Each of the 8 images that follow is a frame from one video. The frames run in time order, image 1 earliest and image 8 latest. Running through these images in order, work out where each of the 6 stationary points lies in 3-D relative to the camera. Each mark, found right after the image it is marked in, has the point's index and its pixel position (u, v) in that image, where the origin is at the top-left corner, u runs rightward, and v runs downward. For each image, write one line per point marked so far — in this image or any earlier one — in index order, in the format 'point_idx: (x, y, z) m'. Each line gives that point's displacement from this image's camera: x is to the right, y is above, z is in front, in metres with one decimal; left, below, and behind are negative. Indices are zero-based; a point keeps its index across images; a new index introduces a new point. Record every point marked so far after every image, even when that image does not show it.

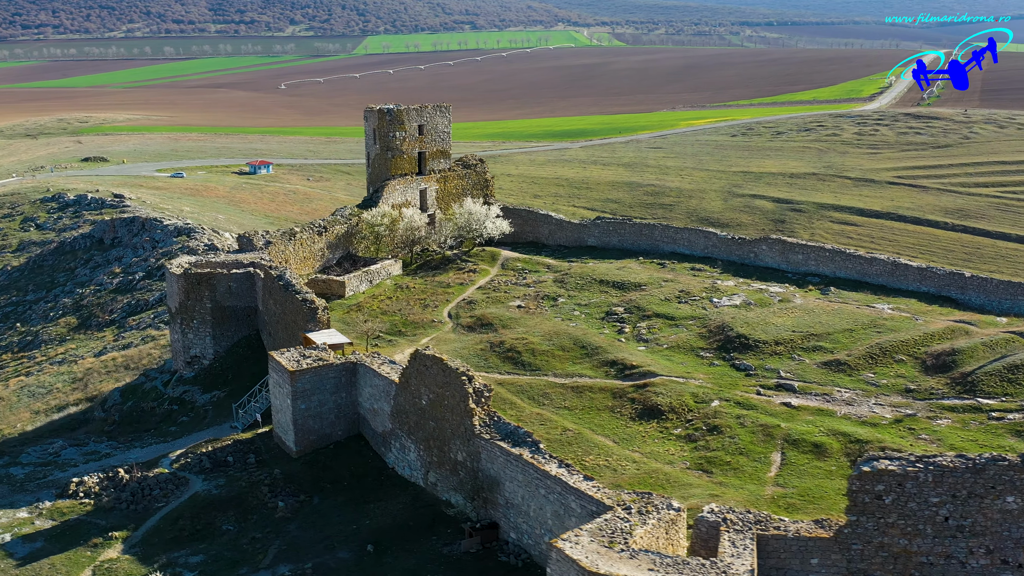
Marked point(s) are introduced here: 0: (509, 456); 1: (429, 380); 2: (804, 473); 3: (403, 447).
0: (-0.1, -2.5, +17.0) m
1: (-1.3, -1.5, +18.7) m
2: (+4.7, -3.0, +18.5) m
3: (-1.9, -2.7, +19.9) m
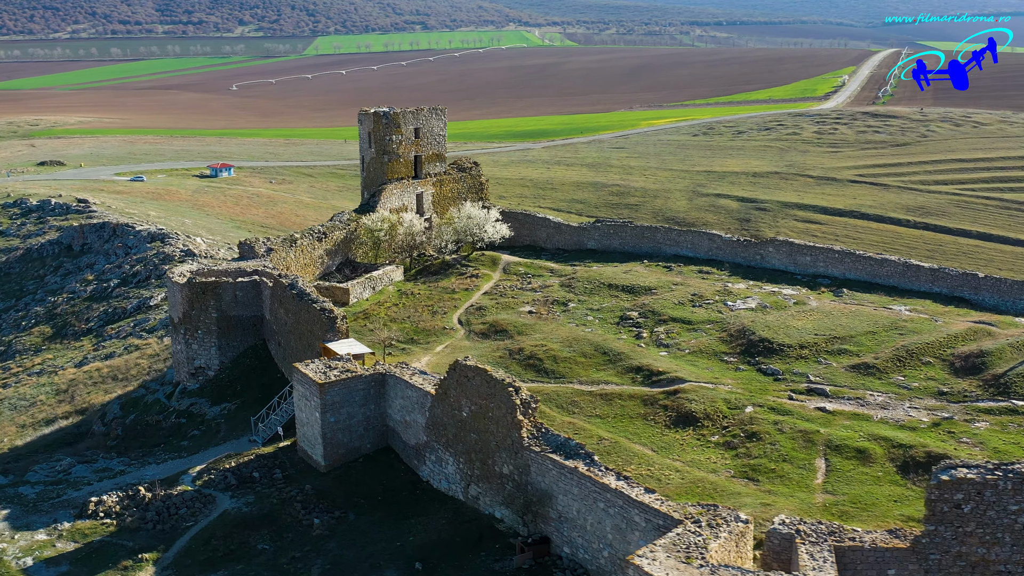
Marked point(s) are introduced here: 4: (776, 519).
0: (+0.7, -2.6, +16.6) m
1: (-0.6, -1.6, +18.3) m
2: (+5.4, -3.0, +18.3) m
3: (-1.2, -2.9, +19.4) m
4: (+3.8, -3.3, +16.0) m
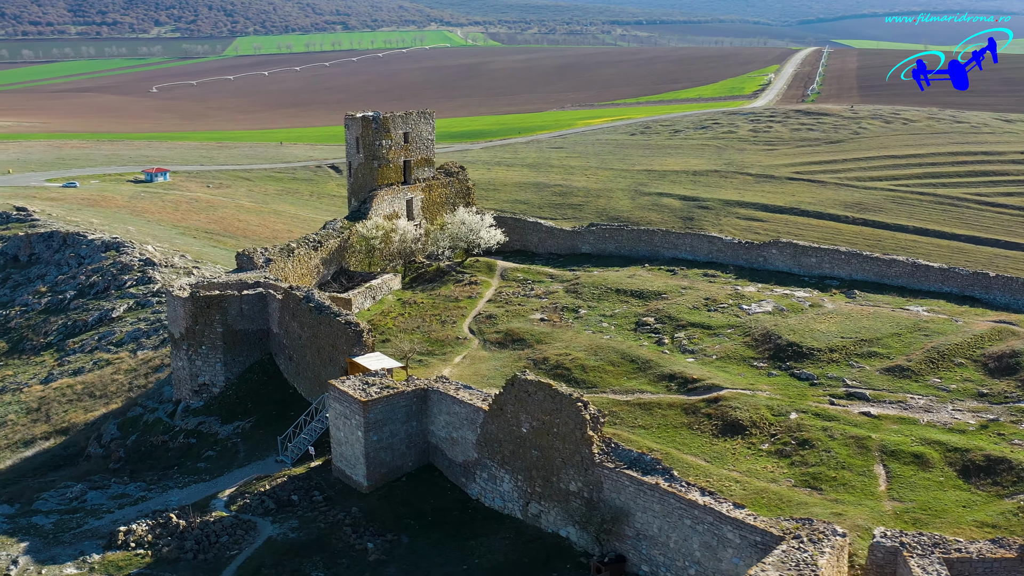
0: (+1.8, -2.8, +16.1) m
1: (+0.3, -1.8, +17.7) m
2: (+6.3, -3.1, +18.2) m
3: (-0.3, -3.1, +18.8) m
4: (+4.9, -3.4, +15.8) m
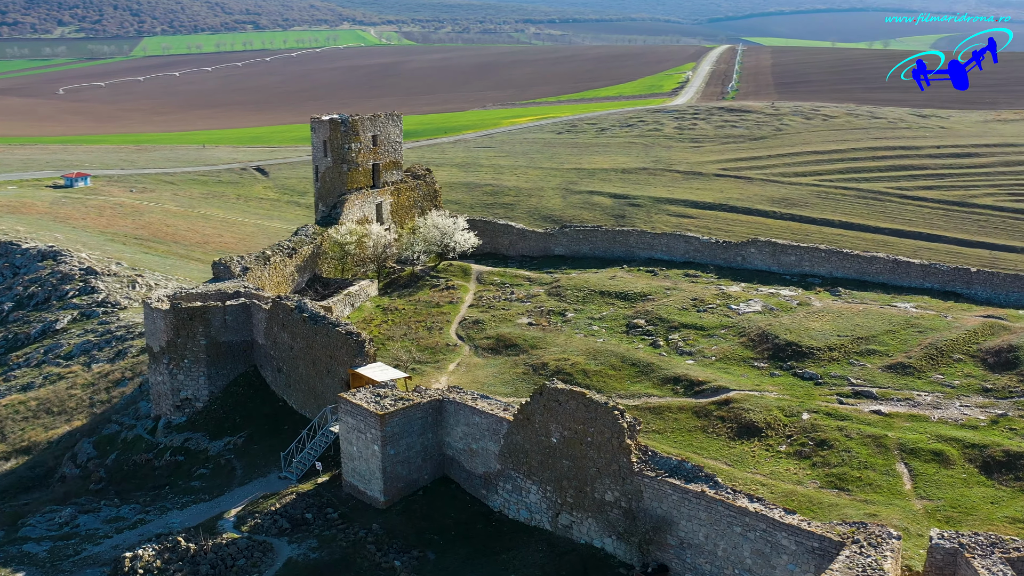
0: (+2.4, -2.8, +15.9) m
1: (+0.8, -1.9, +17.4) m
2: (+6.8, -3.1, +18.3) m
3: (+0.1, -3.2, +18.4) m
4: (+5.5, -3.4, +15.8) m
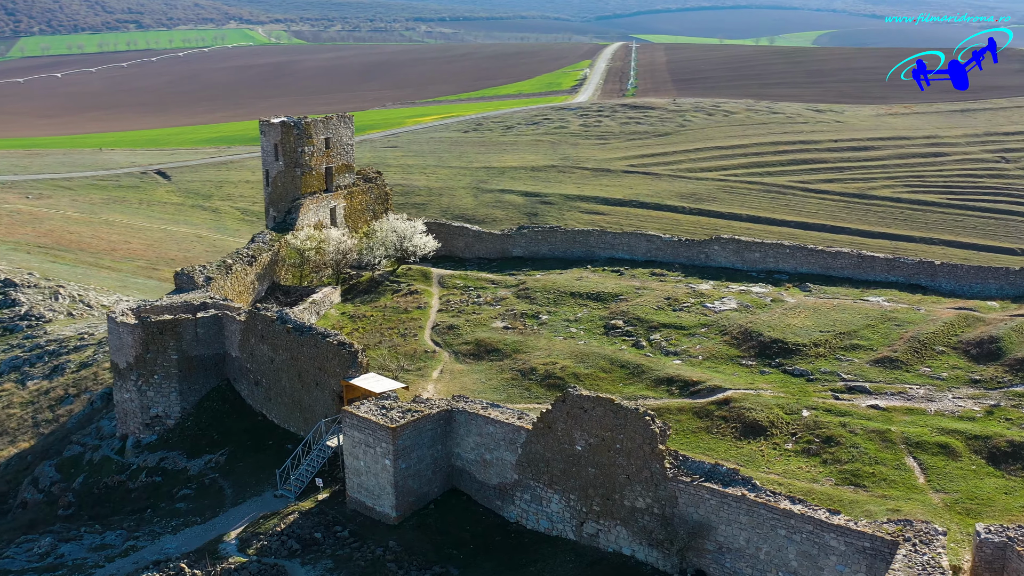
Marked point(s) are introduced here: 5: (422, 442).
0: (+2.9, -2.9, +15.8) m
1: (+1.1, -2.0, +17.1) m
2: (+7.1, -3.0, +18.5) m
3: (+0.4, -3.3, +18.0) m
4: (+6.0, -3.4, +15.9) m
5: (-1.4, -2.5, +18.7) m
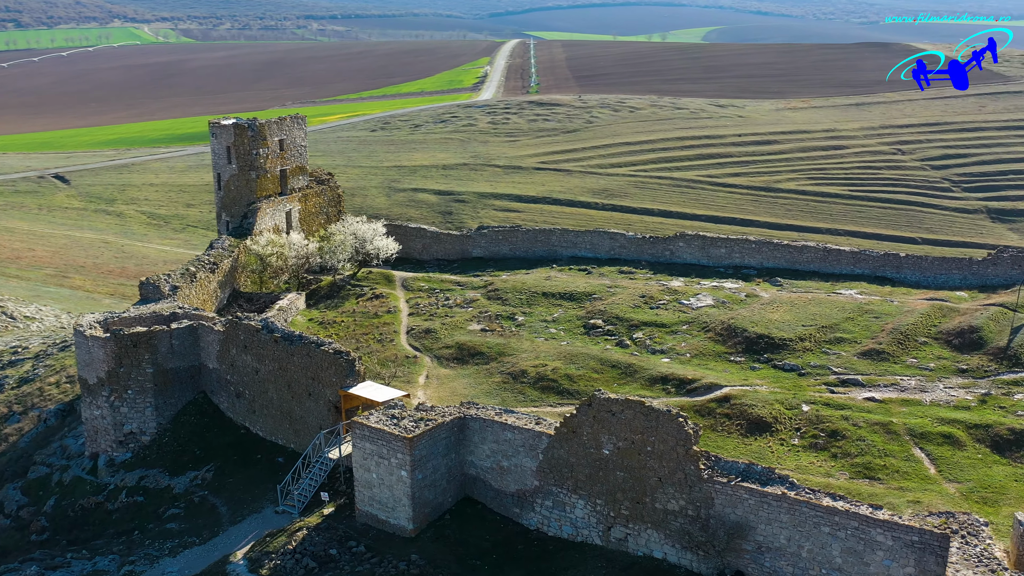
0: (+3.4, -2.8, +15.7) m
1: (+1.5, -2.0, +16.8) m
2: (+7.3, -2.9, +18.8) m
3: (+0.8, -3.3, +17.7) m
4: (+6.5, -3.3, +16.1) m
5: (-1.2, -2.6, +18.2) m
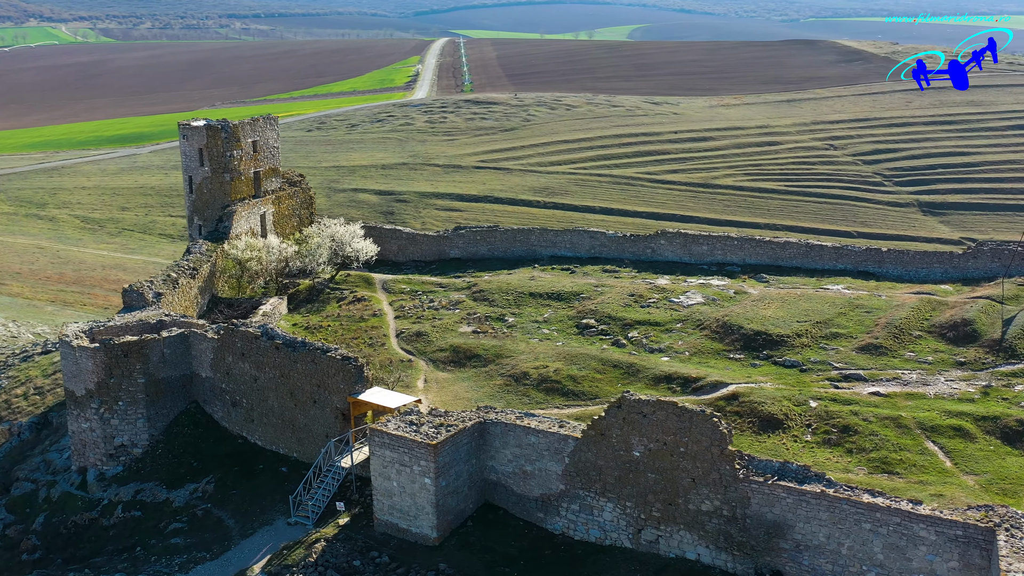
0: (+4.0, -2.8, +15.6) m
1: (+2.0, -2.0, +16.7) m
2: (+7.6, -2.8, +19.0) m
3: (+1.2, -3.3, +17.5) m
4: (+7.0, -3.2, +16.3) m
5: (-0.8, -2.6, +17.9) m
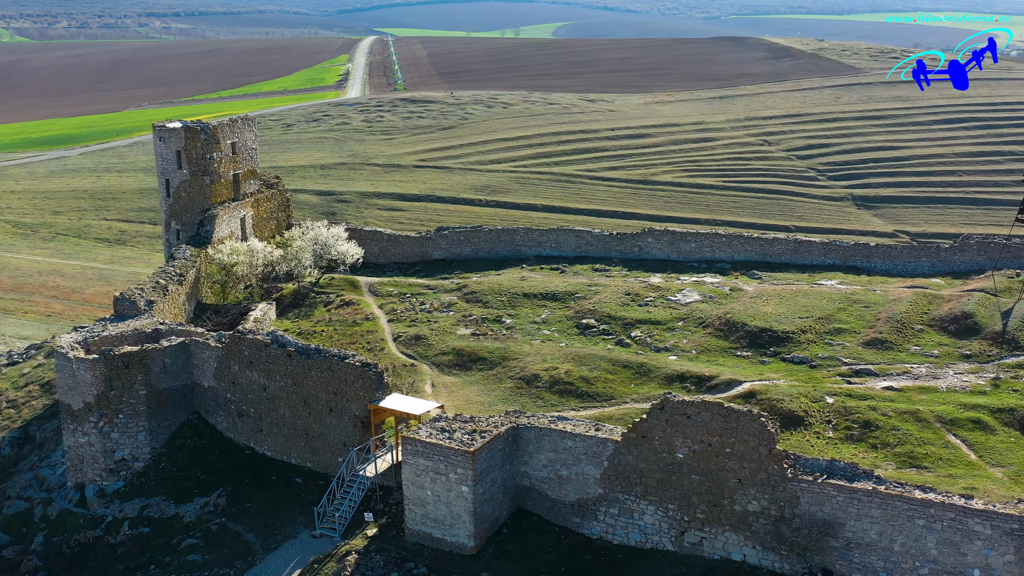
0: (+4.6, -2.8, +15.6) m
1: (+2.6, -2.0, +16.5) m
2: (+8.1, -2.7, +19.2) m
3: (+1.7, -3.3, +17.3) m
4: (+7.7, -3.1, +16.4) m
5: (-0.3, -2.7, +17.5) m
